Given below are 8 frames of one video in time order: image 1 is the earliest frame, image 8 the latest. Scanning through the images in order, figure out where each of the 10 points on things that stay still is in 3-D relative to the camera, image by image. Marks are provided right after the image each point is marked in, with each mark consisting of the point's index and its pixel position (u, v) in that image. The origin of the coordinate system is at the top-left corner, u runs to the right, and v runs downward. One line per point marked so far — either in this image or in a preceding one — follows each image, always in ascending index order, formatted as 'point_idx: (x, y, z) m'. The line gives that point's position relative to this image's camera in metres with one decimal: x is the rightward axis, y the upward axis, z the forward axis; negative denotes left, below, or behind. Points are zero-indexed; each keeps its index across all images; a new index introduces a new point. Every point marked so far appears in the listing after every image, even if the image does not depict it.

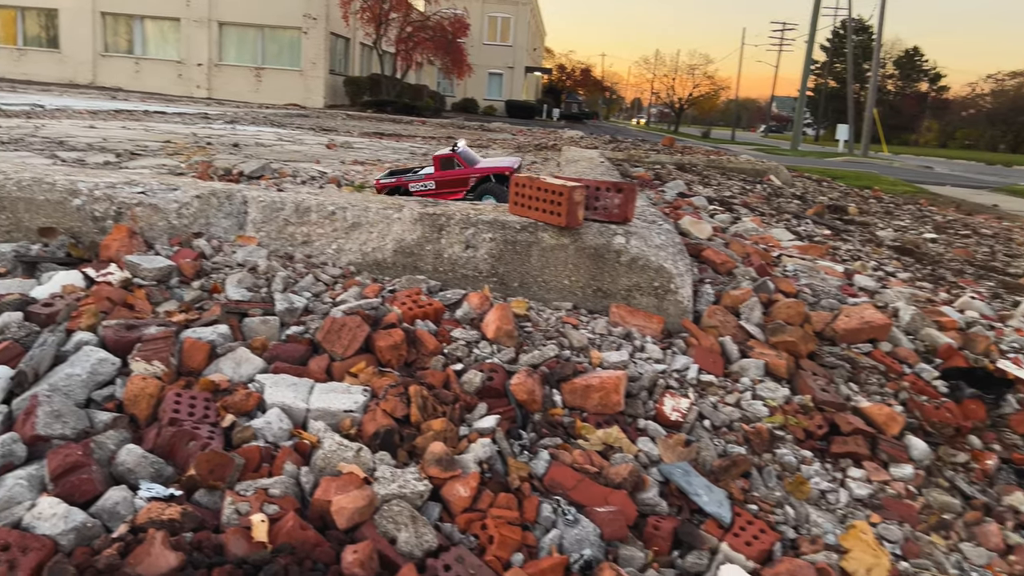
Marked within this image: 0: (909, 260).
0: (+3.9, +0.3, +8.0) m
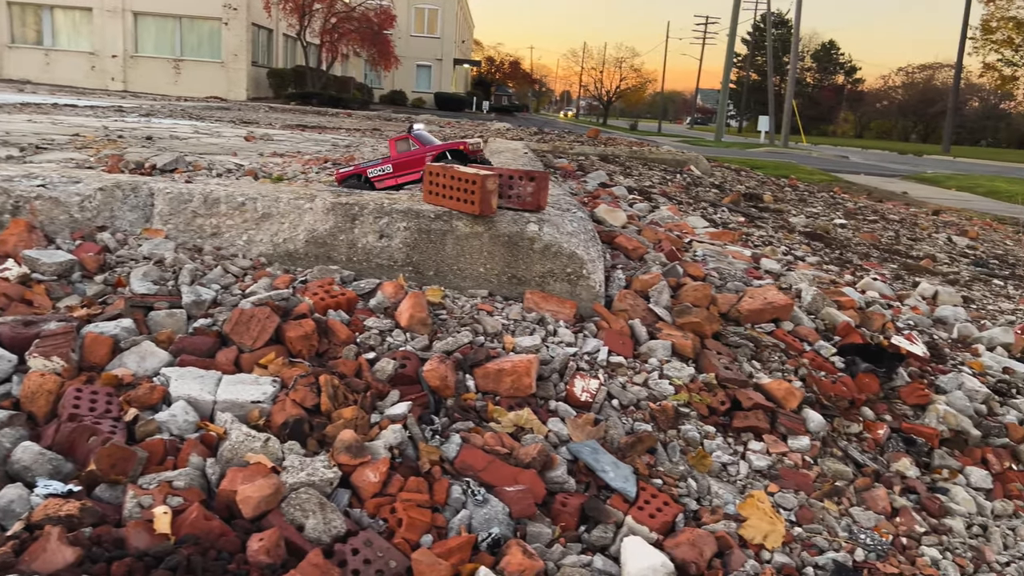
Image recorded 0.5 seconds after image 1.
0: (+3.2, +0.4, +8.4) m
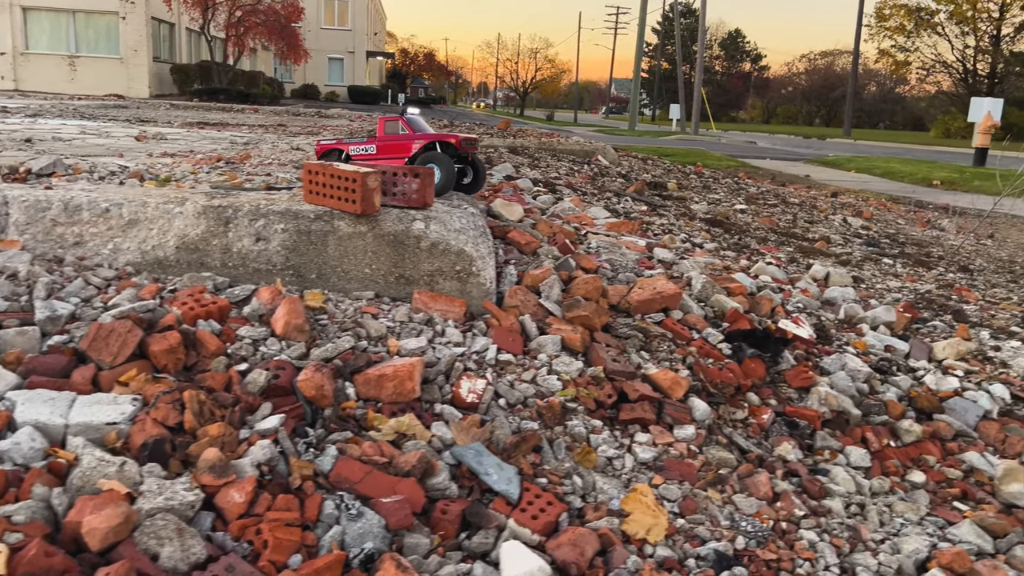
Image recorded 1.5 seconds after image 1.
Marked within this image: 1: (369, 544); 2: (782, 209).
0: (+2.2, +0.6, +8.5) m
1: (-0.5, -0.8, +2.6) m
2: (+3.9, +1.1, +11.8) m
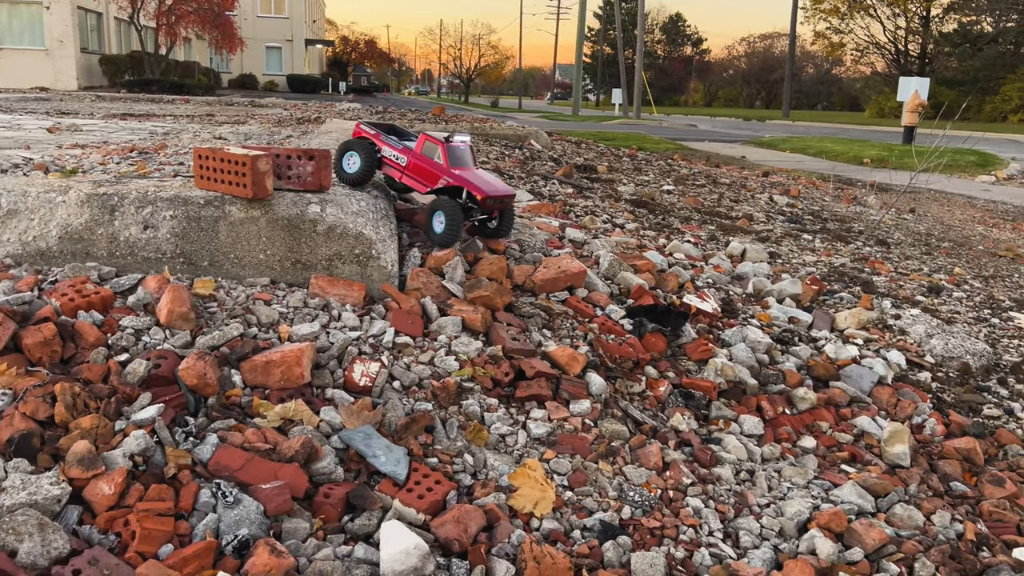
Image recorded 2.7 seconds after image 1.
0: (+1.4, +0.8, +8.6) m
1: (-0.8, -0.8, +2.6) m
2: (+2.9, +1.4, +12.0) m
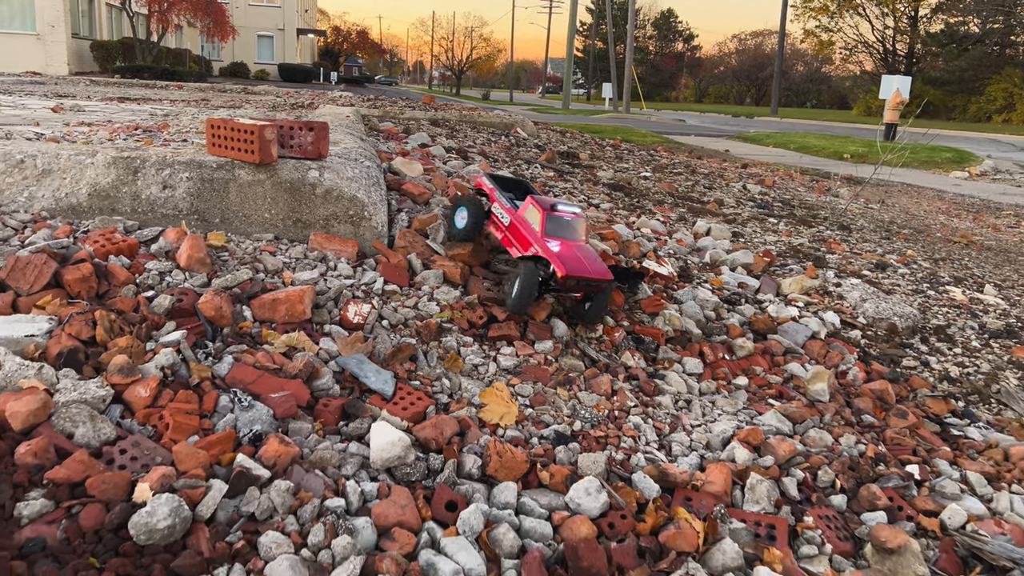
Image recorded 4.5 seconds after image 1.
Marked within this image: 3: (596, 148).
0: (+1.2, +1.0, +9.1) m
1: (-1.0, -0.5, +3.1) m
2: (+2.7, +1.7, +12.6) m
3: (+1.5, +2.5, +14.5) m
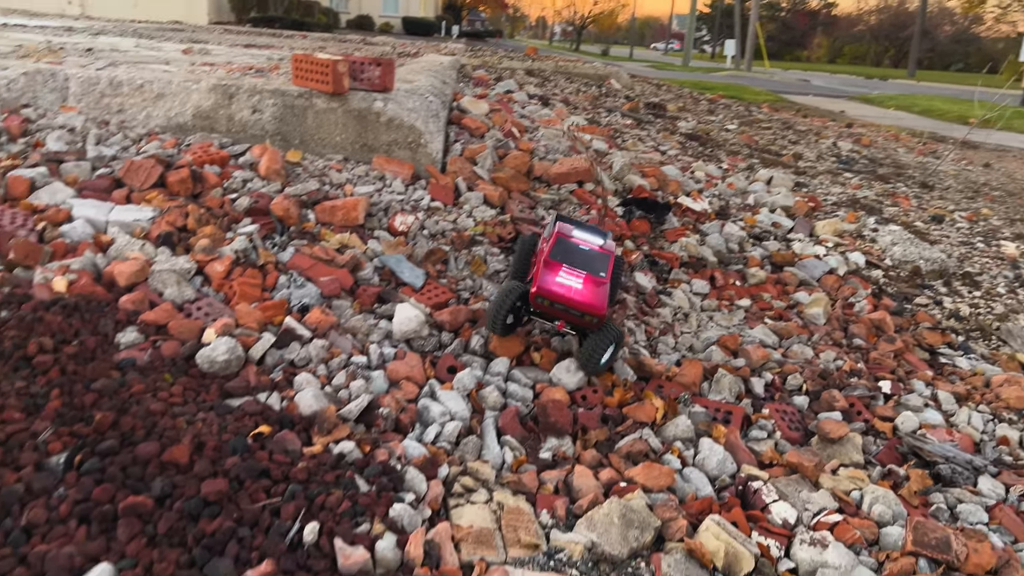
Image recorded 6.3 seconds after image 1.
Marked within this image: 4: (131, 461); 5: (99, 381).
0: (+2.1, +1.7, +9.4) m
1: (-1.0, -0.1, +3.8) m
2: (+4.0, +2.4, +12.6) m
3: (+3.2, +3.3, +14.6) m
4: (-1.2, -0.6, +2.7) m
5: (-1.5, -0.3, +3.0) m
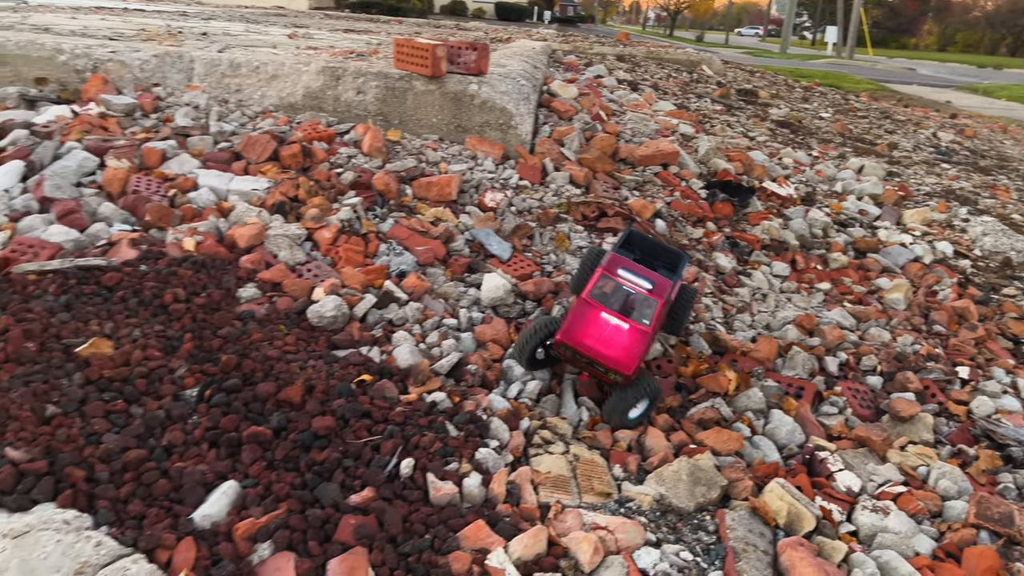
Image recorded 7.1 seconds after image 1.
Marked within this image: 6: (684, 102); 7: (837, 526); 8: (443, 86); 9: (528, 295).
0: (+3.1, +1.8, +9.4) m
1: (-0.5, +0.1, +4.1) m
2: (+5.4, +2.5, +12.3) m
3: (+4.8, +3.5, +14.4) m
4: (-1.0, -0.4, +3.0) m
5: (-1.2, -0.2, +3.3) m
6: (+2.1, +2.2, +9.9) m
7: (+1.2, -0.9, +3.0) m
8: (-0.5, +1.3, +5.5) m
9: (+0.1, 0.0, +4.1) m
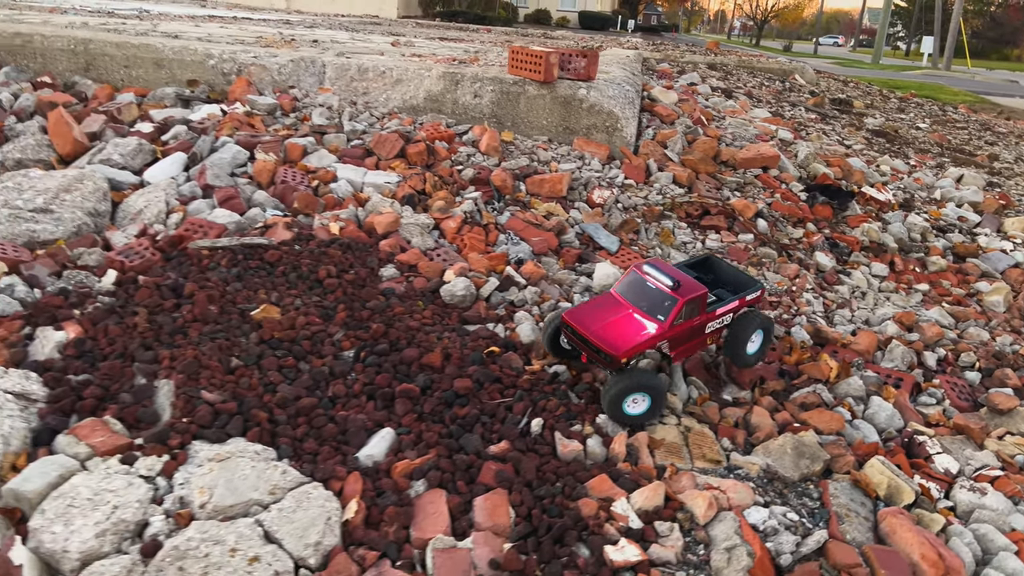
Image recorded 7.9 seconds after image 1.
0: (+4.2, +1.7, +9.4) m
1: (+0.1, +0.2, +4.5) m
2: (+6.8, +2.3, +12.1) m
3: (+6.4, +3.3, +14.3) m
4: (-0.5, -0.3, +3.4) m
5: (-0.6, -0.1, +3.8) m
6: (+3.3, +2.2, +10.0) m
7: (+1.6, -0.8, +3.2) m
8: (+0.3, +1.4, +5.8) m
9: (+0.7, 0.0, +4.4) m
